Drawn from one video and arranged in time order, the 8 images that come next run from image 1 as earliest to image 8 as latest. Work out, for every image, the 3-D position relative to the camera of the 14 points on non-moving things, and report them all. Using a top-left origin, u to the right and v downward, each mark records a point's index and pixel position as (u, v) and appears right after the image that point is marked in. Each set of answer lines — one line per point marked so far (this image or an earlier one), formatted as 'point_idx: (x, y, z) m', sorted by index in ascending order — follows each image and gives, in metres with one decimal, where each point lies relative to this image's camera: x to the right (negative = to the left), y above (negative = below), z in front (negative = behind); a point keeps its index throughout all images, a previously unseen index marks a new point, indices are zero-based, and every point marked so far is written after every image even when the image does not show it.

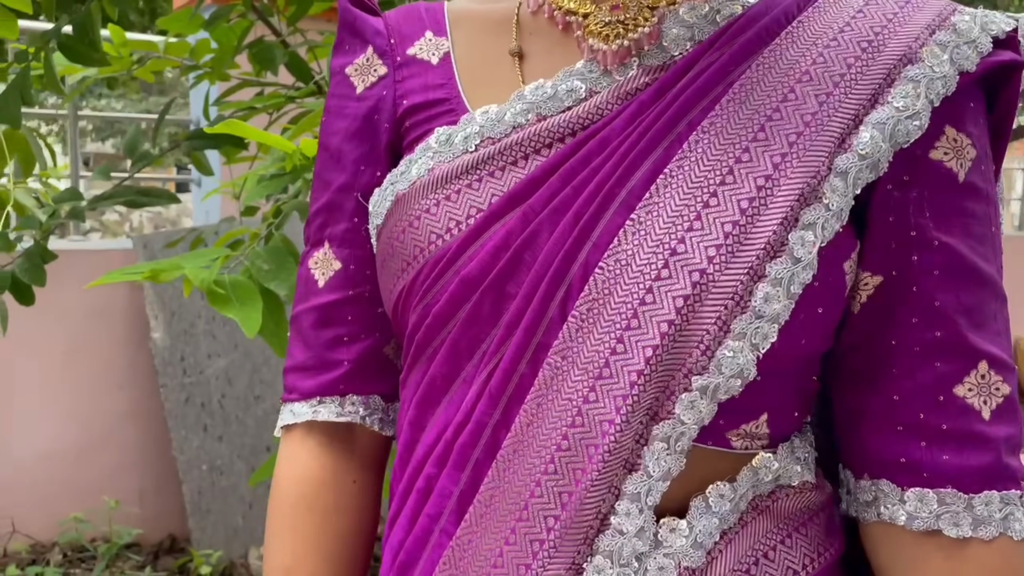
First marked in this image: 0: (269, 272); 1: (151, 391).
0: (-0.3, 0.0, +1.1) m
1: (-1.0, -0.3, +2.3) m
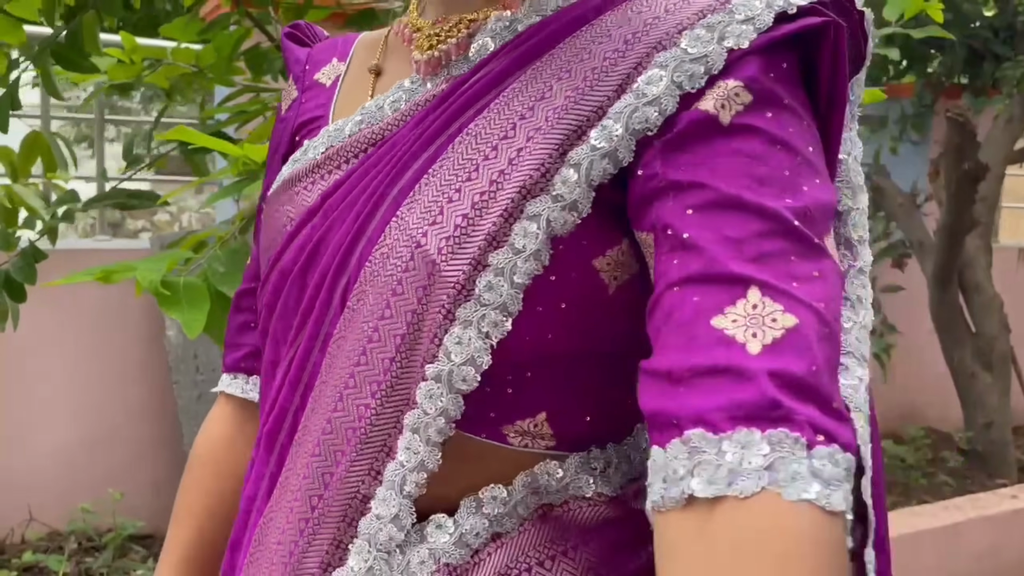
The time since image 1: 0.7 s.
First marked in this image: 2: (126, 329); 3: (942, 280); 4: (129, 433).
0: (-0.4, 0.0, +1.1) m
1: (-1.0, -0.3, +2.4) m
2: (-1.1, -0.1, +2.3) m
3: (+1.7, 0.0, +3.3) m
4: (-1.1, -0.4, +2.3) m
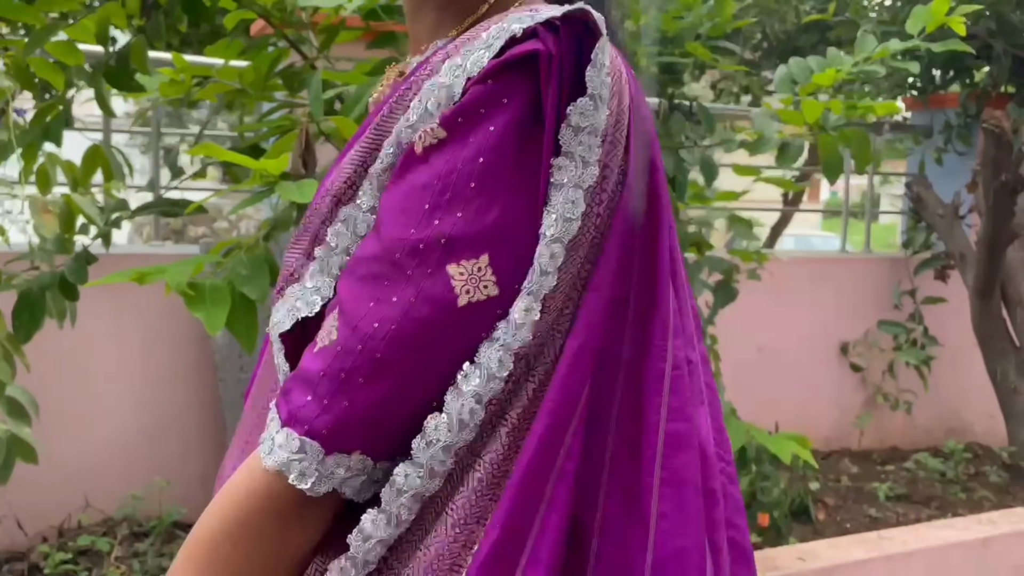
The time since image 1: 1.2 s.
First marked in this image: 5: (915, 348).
0: (-0.4, 0.0, +1.3) m
1: (-0.9, -0.3, +2.5) m
2: (-1.0, -0.1, +2.5) m
3: (+1.8, 0.0, +3.2) m
4: (-1.0, -0.4, +2.5) m
5: (+1.7, -0.2, +3.4) m
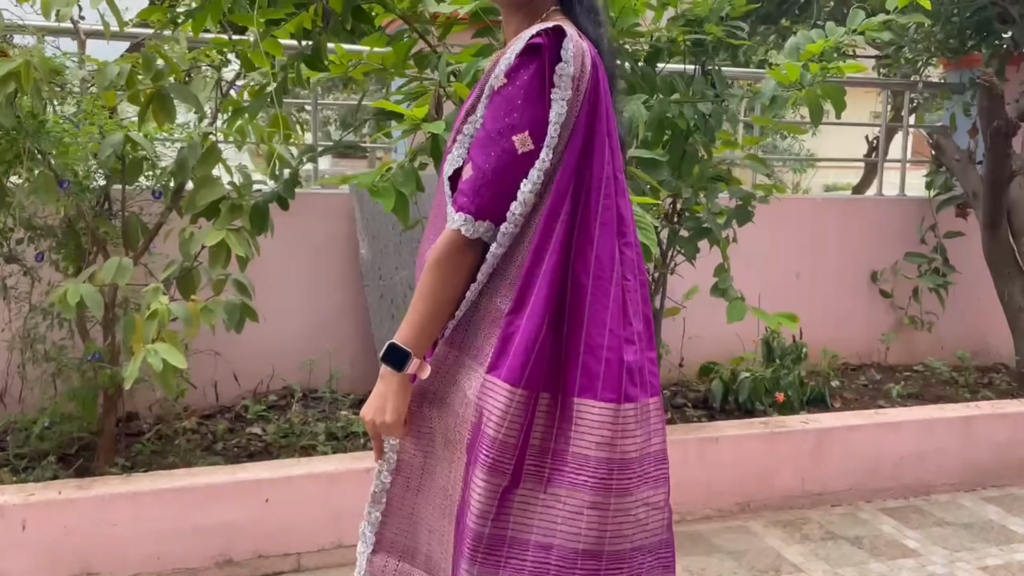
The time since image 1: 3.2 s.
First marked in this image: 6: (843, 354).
0: (-0.3, +0.3, +2.1) m
1: (-0.6, 0.0, +3.4) m
2: (-0.7, +0.2, +3.4) m
3: (+2.2, +0.3, +3.8) m
4: (-0.7, -0.1, +3.4) m
5: (+2.0, +0.1, +4.0) m
6: (+1.6, -0.3, +4.1) m
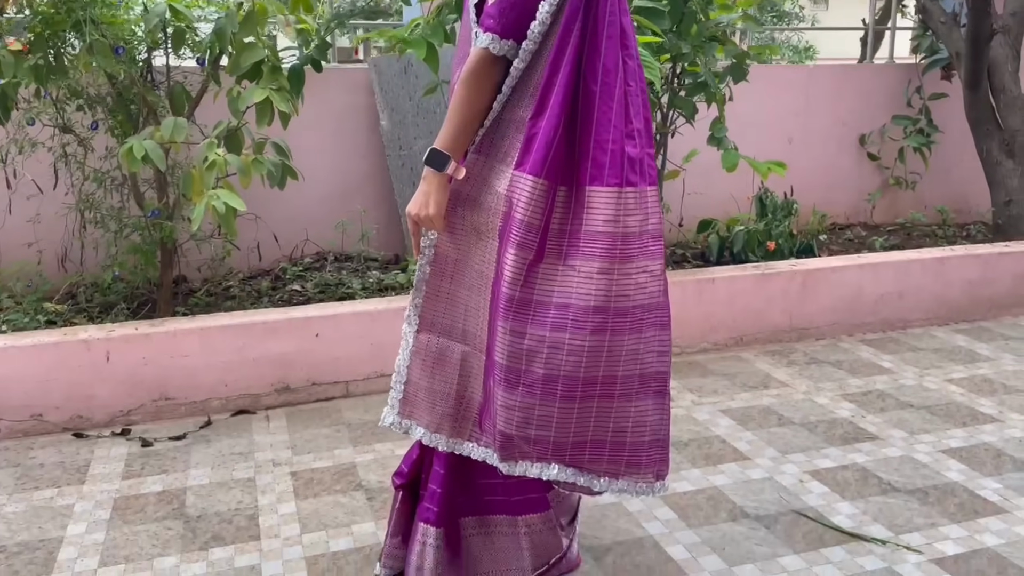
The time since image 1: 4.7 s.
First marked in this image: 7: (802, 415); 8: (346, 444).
0: (-0.2, +0.7, +2.3) m
1: (-0.6, +0.6, +3.7) m
2: (-0.7, +0.7, +3.6) m
3: (+2.2, +1.0, +4.0) m
4: (-0.7, +0.5, +3.7) m
5: (+2.1, +0.8, +4.3) m
6: (+1.7, +0.4, +4.4) m
7: (+1.0, -0.4, +2.7) m
8: (-0.5, -0.5, +2.6) m
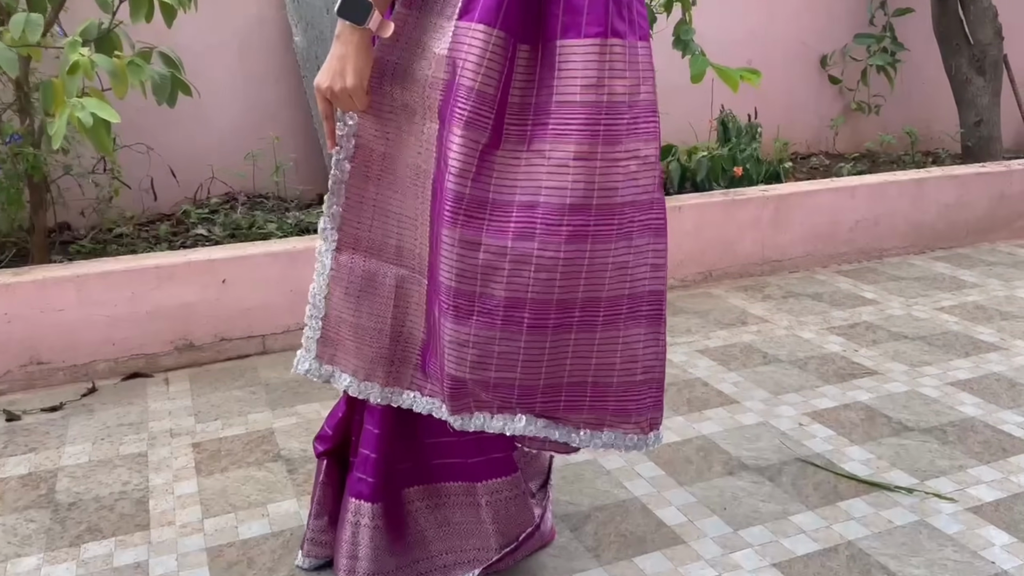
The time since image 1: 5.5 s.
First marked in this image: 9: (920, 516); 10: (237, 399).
0: (-0.4, +0.9, +1.9) m
1: (-0.8, +0.8, +3.2) m
2: (-0.9, +0.9, +3.1) m
3: (+1.9, +1.3, +3.7) m
4: (-0.9, +0.7, +3.2) m
5: (+1.8, +1.1, +4.0) m
6: (+1.4, +0.7, +4.1) m
7: (+0.8, -0.2, +2.4) m
8: (-0.6, -0.3, +2.2) m
9: (+0.8, -0.4, +1.6) m
10: (-0.7, -0.3, +2.2) m
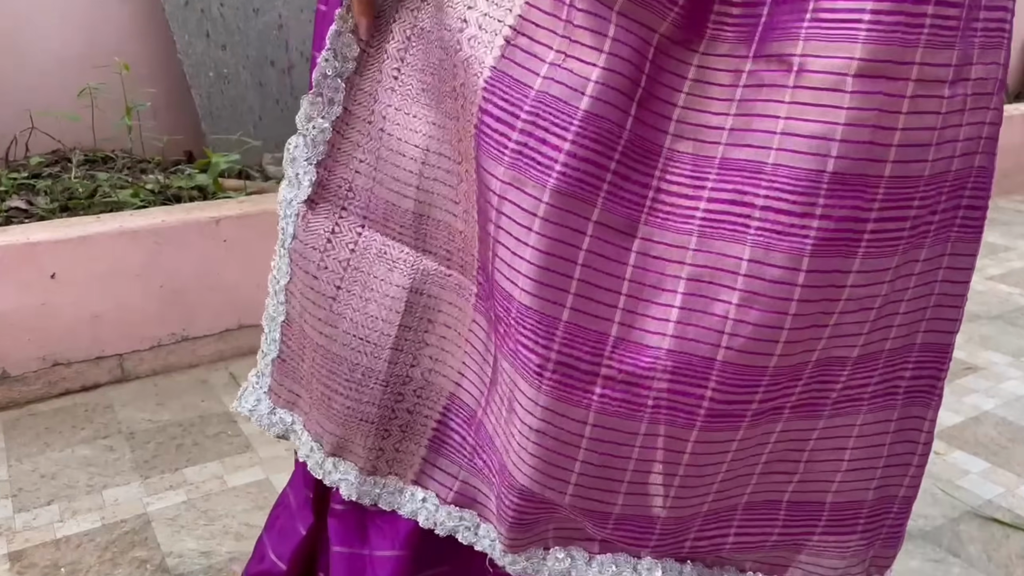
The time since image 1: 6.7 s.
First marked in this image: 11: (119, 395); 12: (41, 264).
0: (-0.4, +0.9, +1.1) m
1: (-1.0, +0.8, +2.3) m
2: (-1.1, +1.0, +2.2) m
3: (+1.6, +1.4, +3.2) m
4: (-1.1, +0.7, +2.3) m
5: (+1.4, +1.3, +3.5) m
6: (+1.0, +0.9, +3.6) m
7: (+0.8, -0.1, +1.9) m
8: (-0.6, -0.3, +1.4) m
9: (+0.9, -0.4, +1.1) m
10: (-0.7, -0.3, +1.4) m
11: (-0.8, -0.2, +1.7) m
12: (-0.9, 0.0, +1.6) m
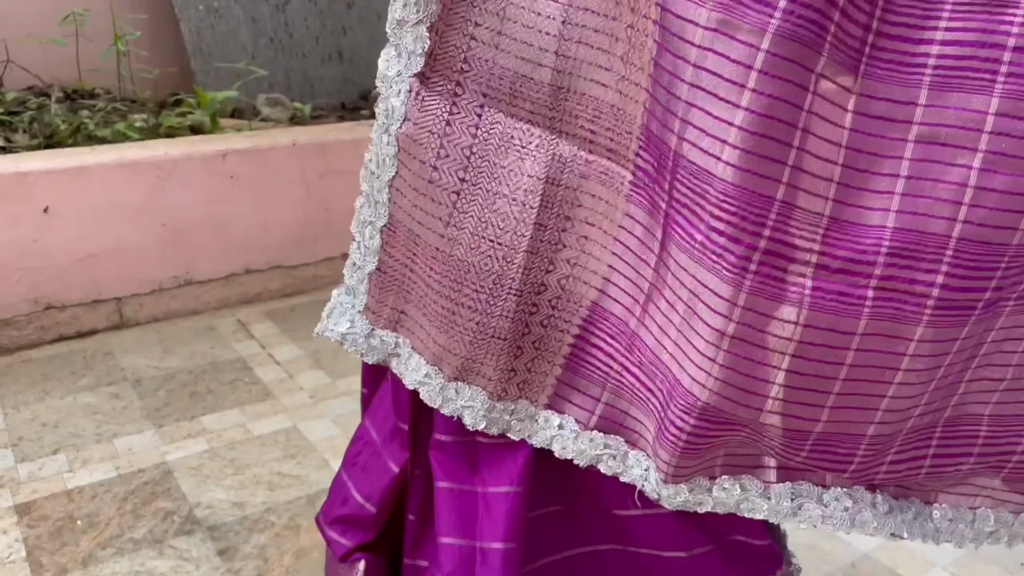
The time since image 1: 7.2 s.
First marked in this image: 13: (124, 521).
0: (-0.3, +1.0, +0.9) m
1: (-1.0, +1.0, +2.1) m
2: (-1.0, +1.1, +2.0) m
3: (+1.6, +1.6, +3.2) m
4: (-1.0, +0.8, +2.1) m
5: (+1.4, +1.4, +3.4) m
6: (+1.0, +1.0, +3.5) m
7: (+0.8, 0.0, +1.8) m
8: (-0.6, -0.2, +1.3) m
9: (+1.0, -0.3, +1.0) m
10: (-0.7, -0.2, +1.3) m
11: (-0.7, -0.1, +1.5) m
12: (-0.8, +0.2, +1.4) m
13: (-0.5, -0.3, +1.0) m
